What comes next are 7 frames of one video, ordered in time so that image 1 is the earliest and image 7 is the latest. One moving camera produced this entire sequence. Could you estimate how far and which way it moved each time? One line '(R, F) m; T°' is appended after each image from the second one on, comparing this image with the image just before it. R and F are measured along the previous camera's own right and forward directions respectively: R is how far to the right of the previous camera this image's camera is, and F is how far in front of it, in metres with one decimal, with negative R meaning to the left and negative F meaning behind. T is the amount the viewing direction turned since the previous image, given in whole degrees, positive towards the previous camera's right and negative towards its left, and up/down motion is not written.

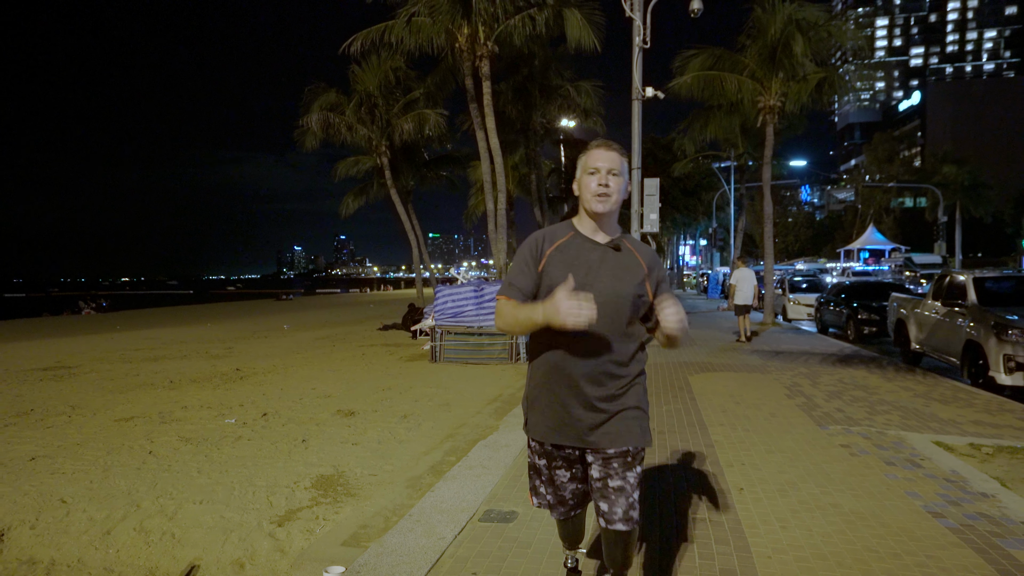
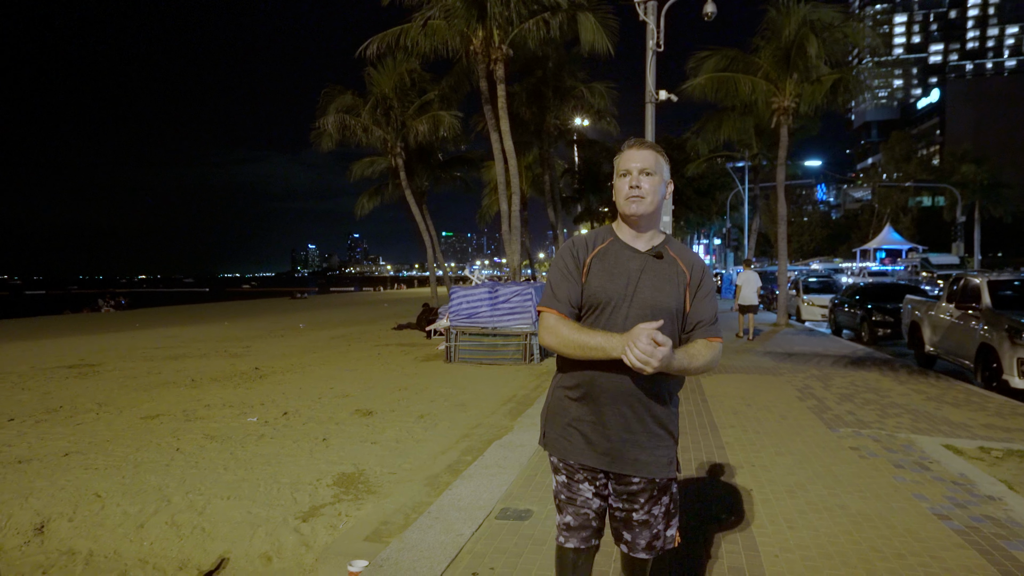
(0.0, -0.2) m; -1°
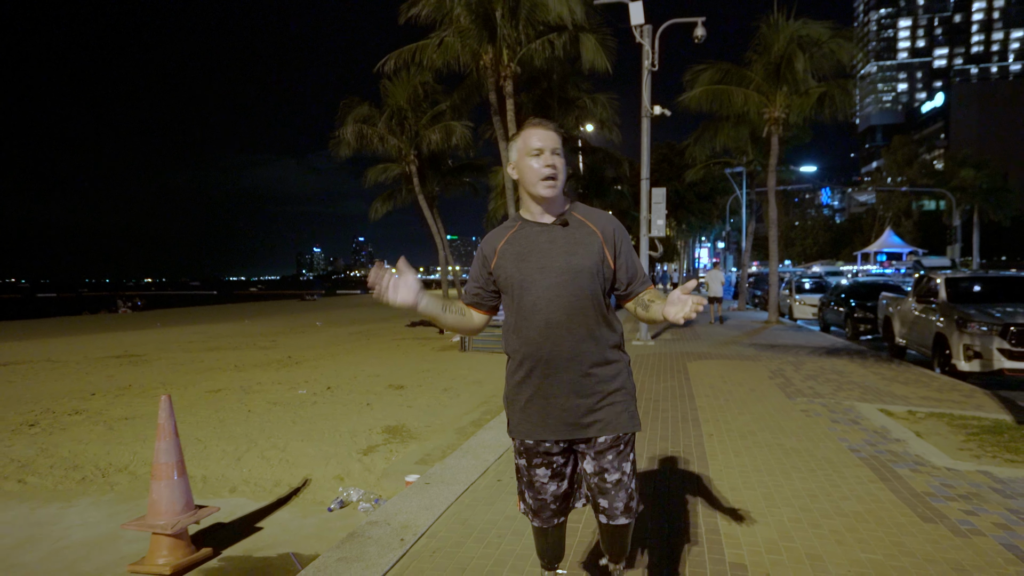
(-0.1, -1.4) m; 0°
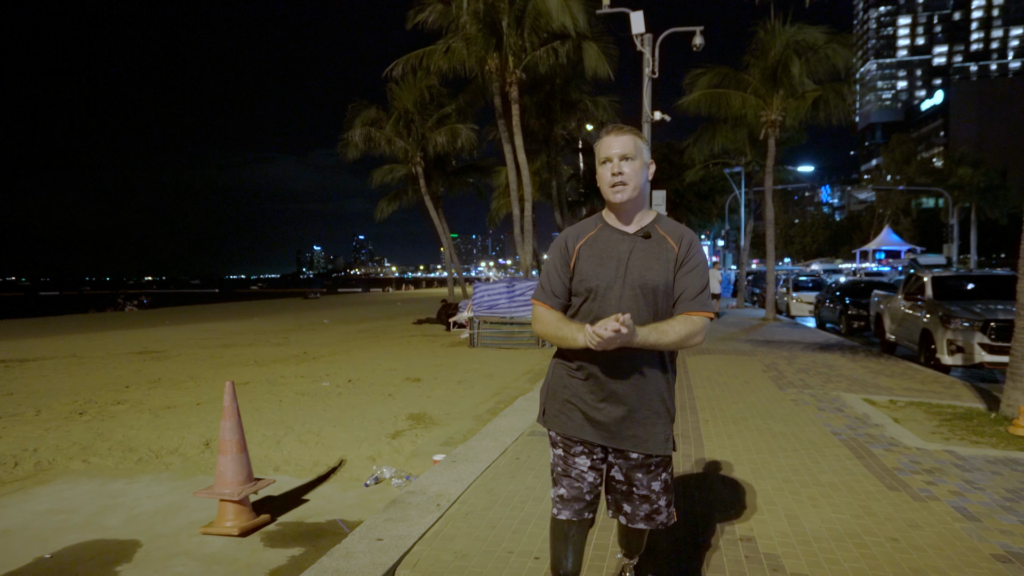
(-0.1, -0.6) m; 0°
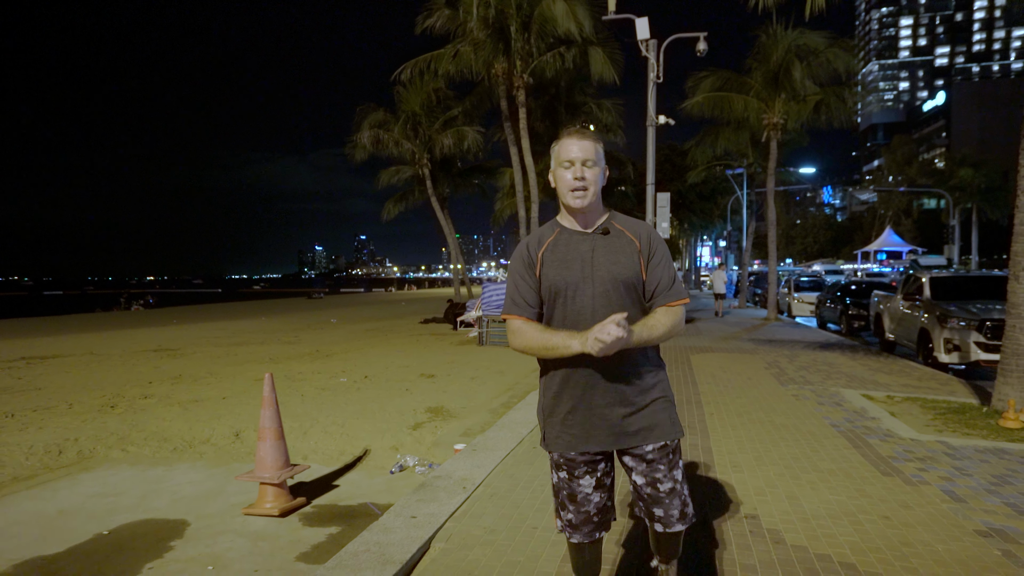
(-0.1, -0.4) m; 0°
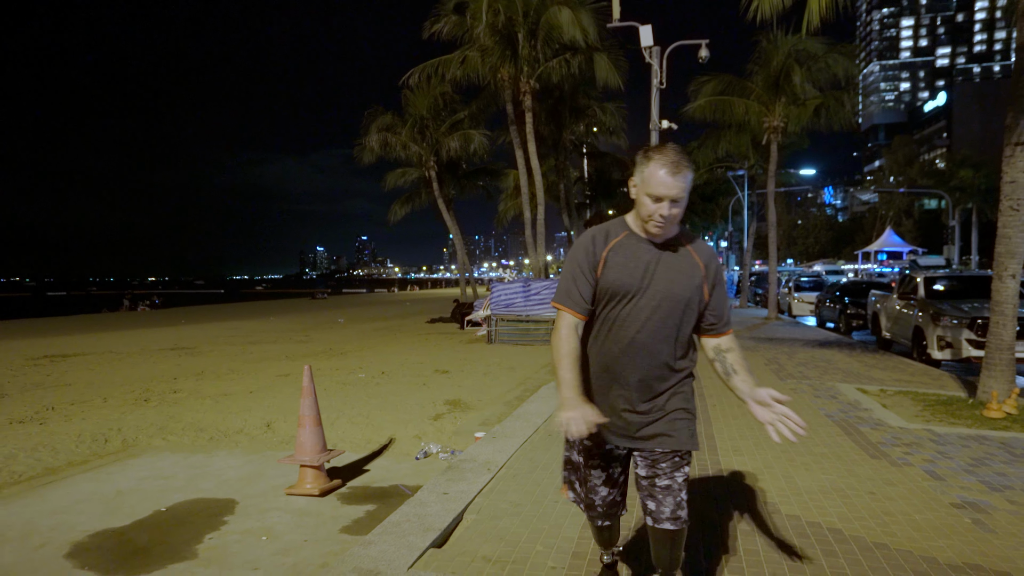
(-0.2, -0.5) m; 0°
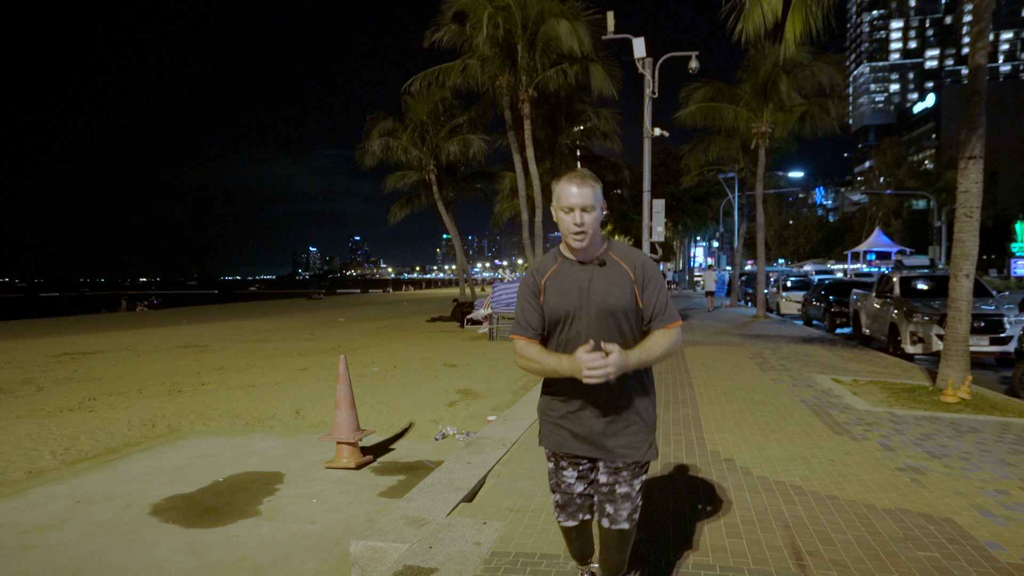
(-0.2, -0.8) m; +1°
